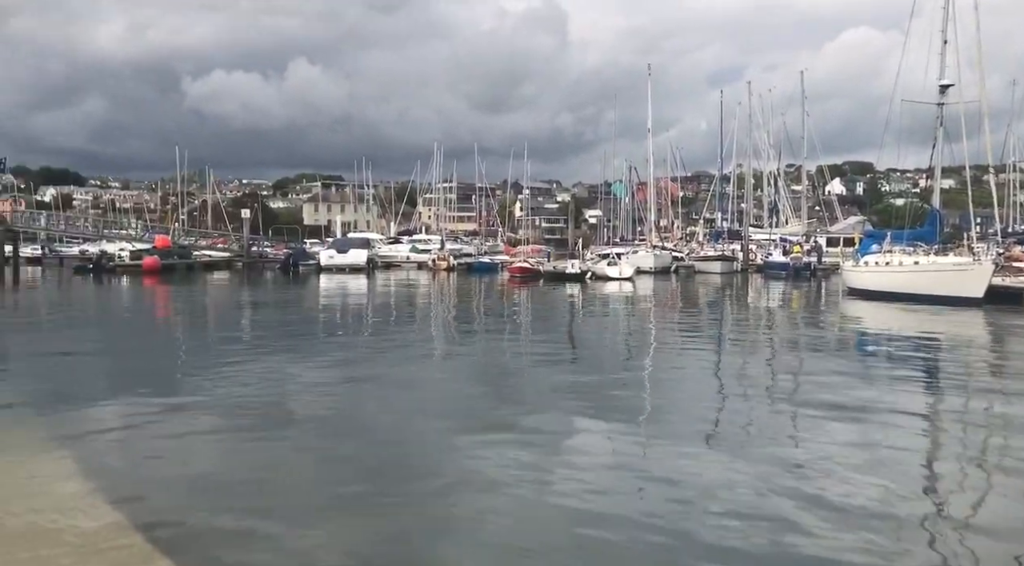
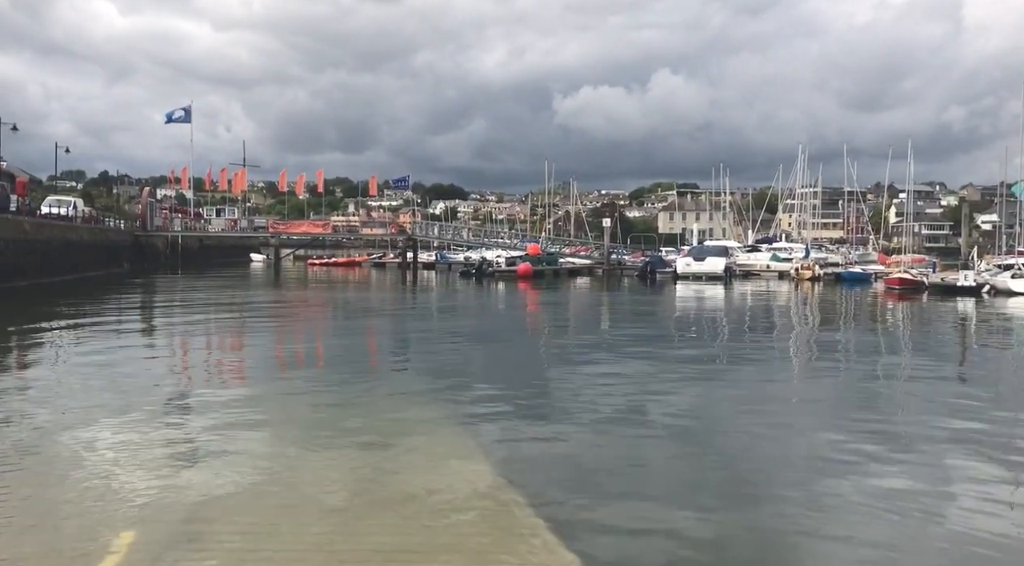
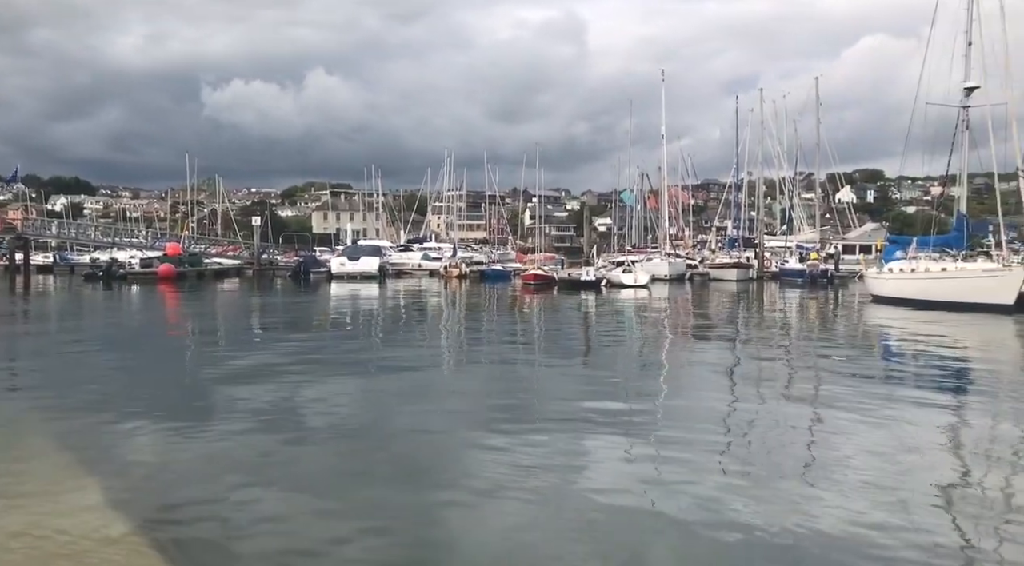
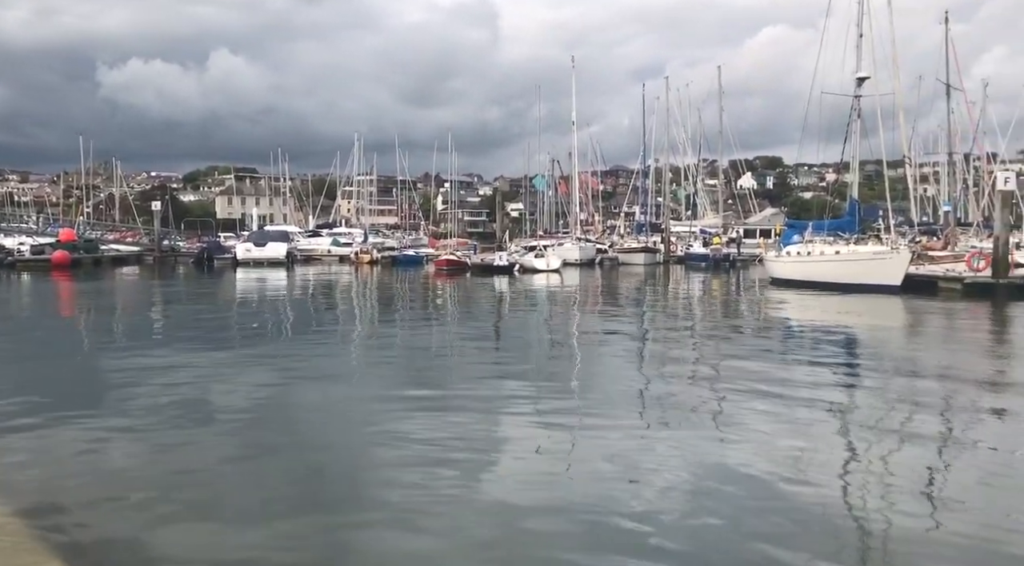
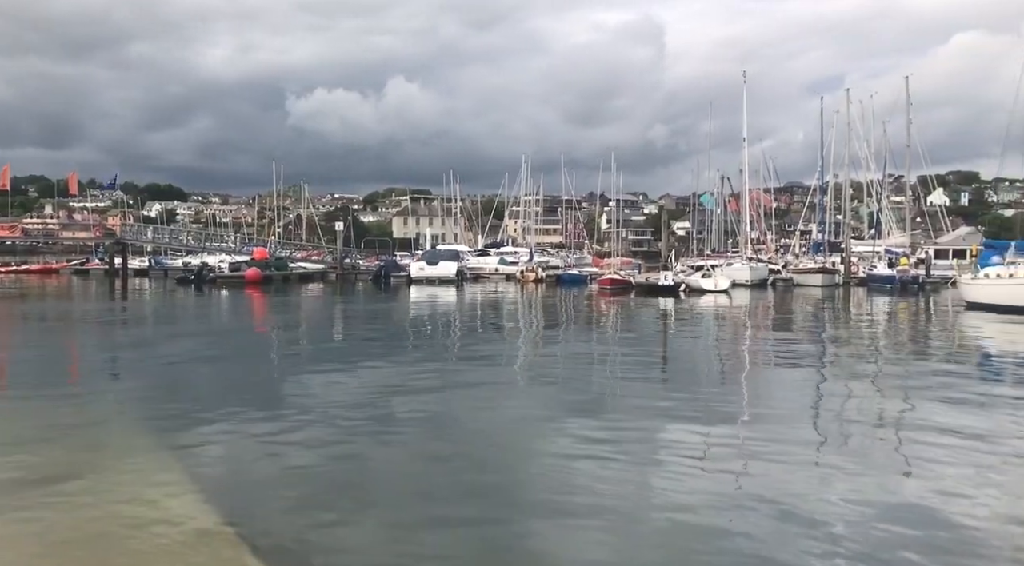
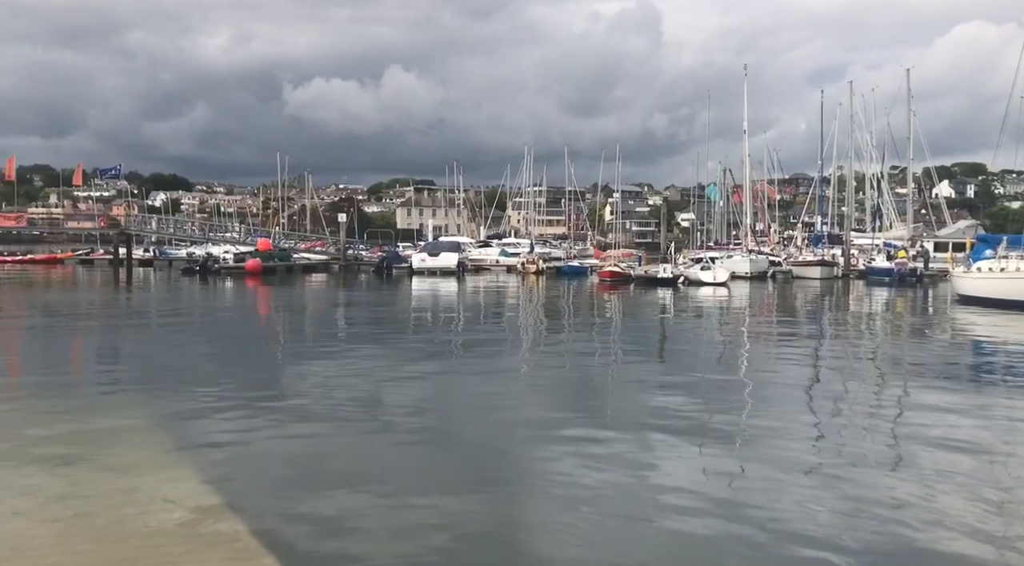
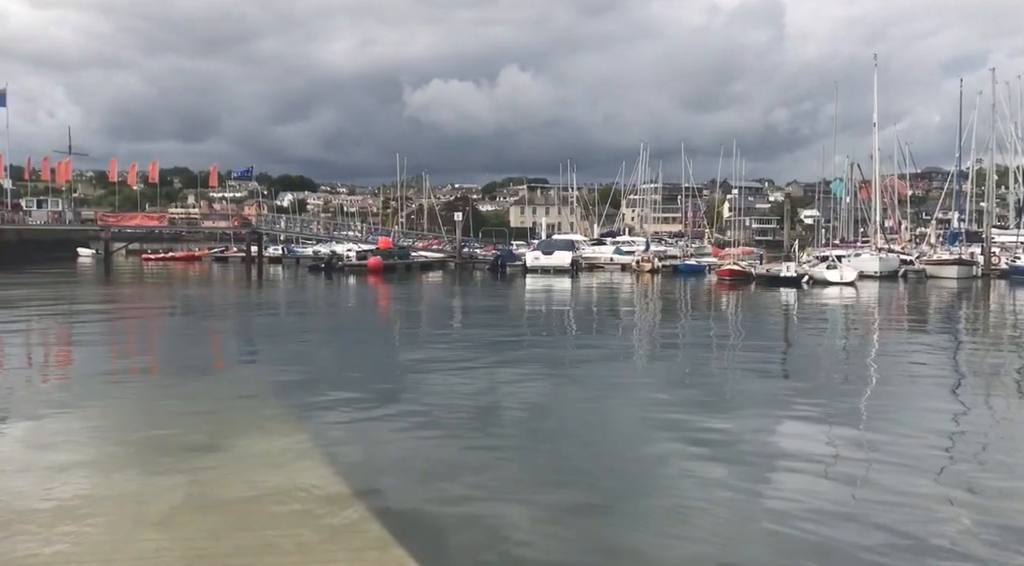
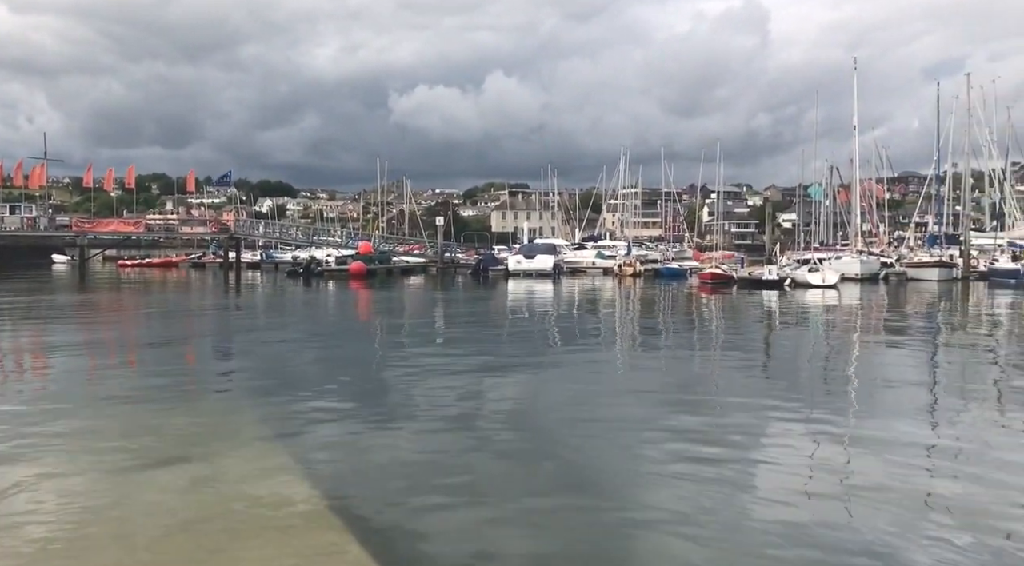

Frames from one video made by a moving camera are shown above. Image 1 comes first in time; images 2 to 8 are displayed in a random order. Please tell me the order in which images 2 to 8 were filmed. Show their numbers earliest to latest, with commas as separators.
6, 7, 2, 8, 5, 3, 4
